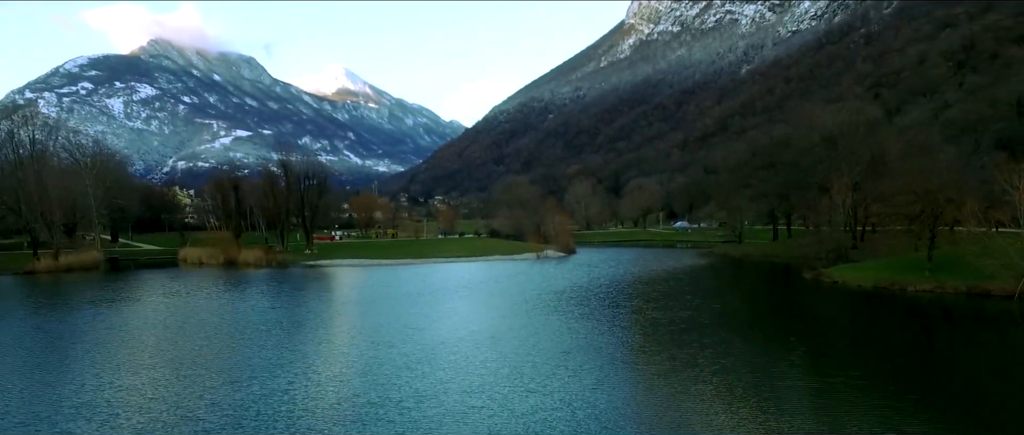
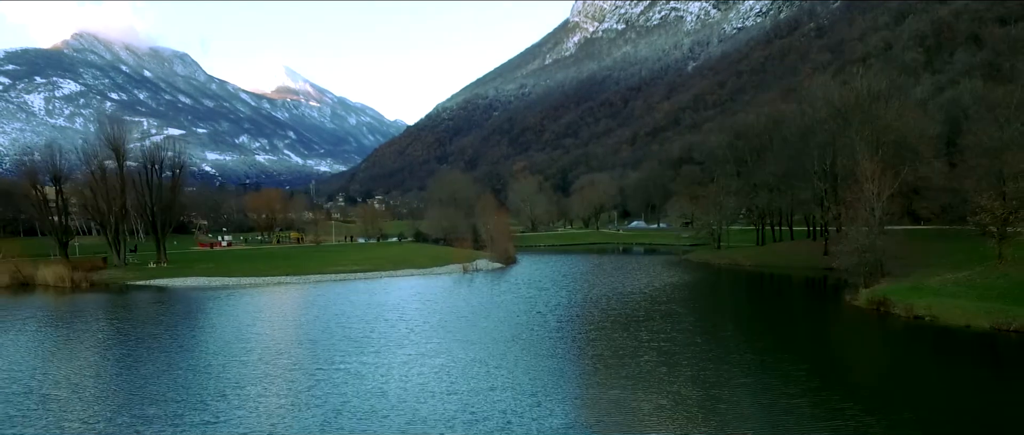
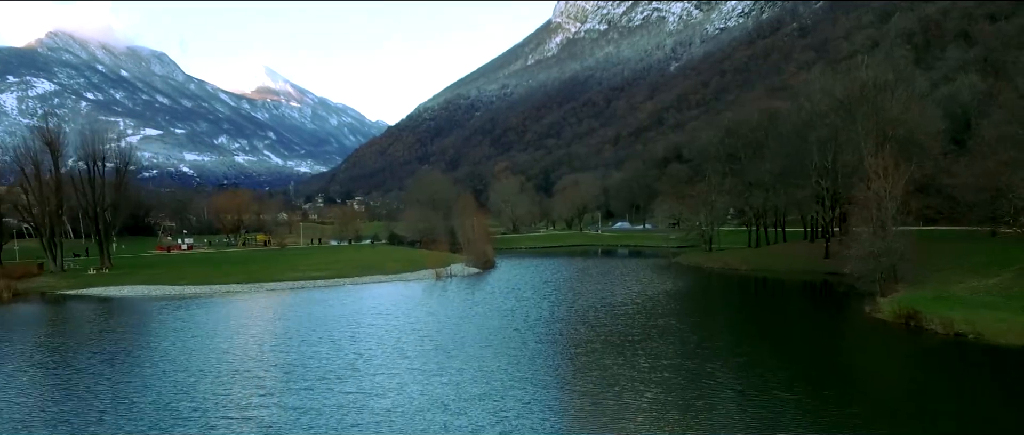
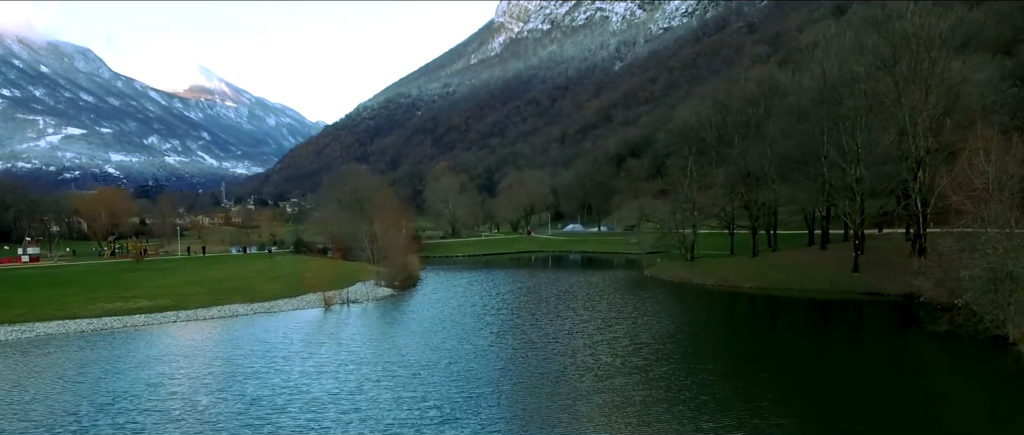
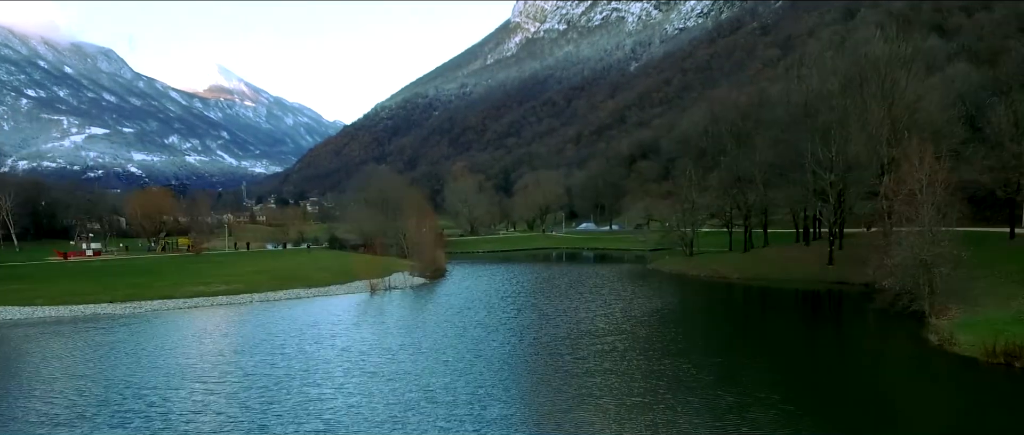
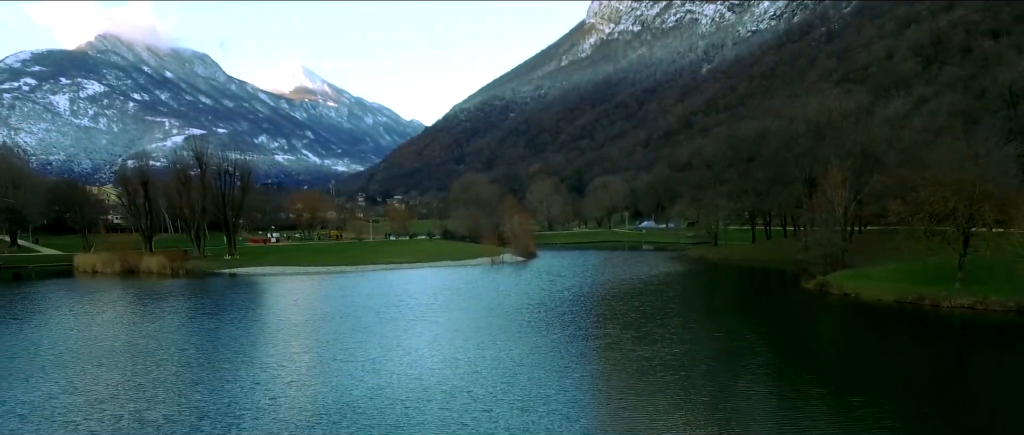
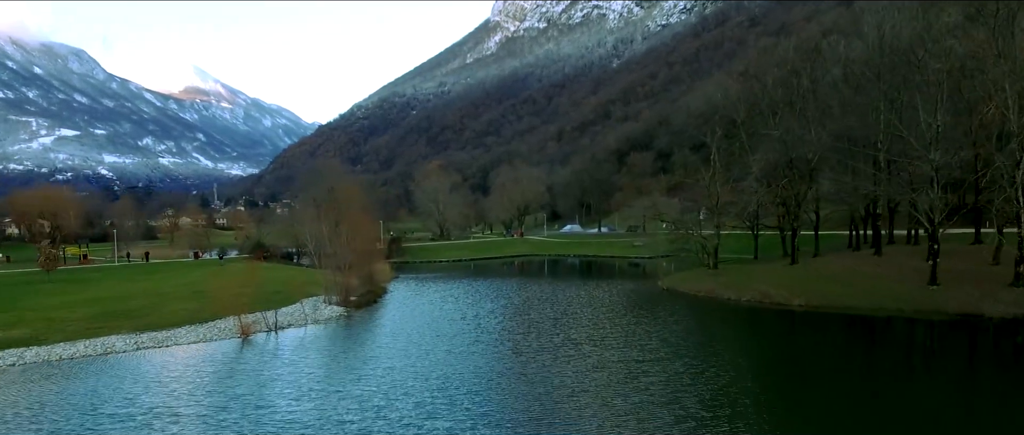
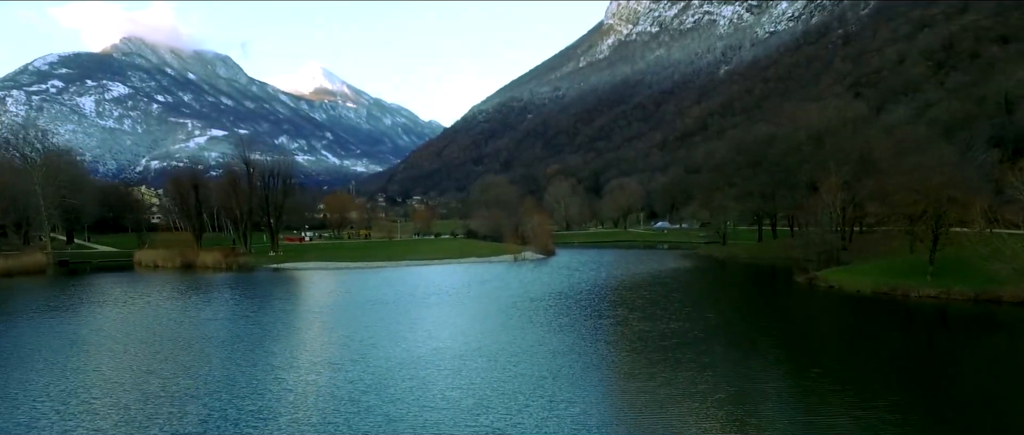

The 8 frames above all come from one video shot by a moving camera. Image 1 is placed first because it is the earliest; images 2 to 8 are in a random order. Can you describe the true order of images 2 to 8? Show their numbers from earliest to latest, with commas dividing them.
8, 6, 2, 3, 5, 4, 7
